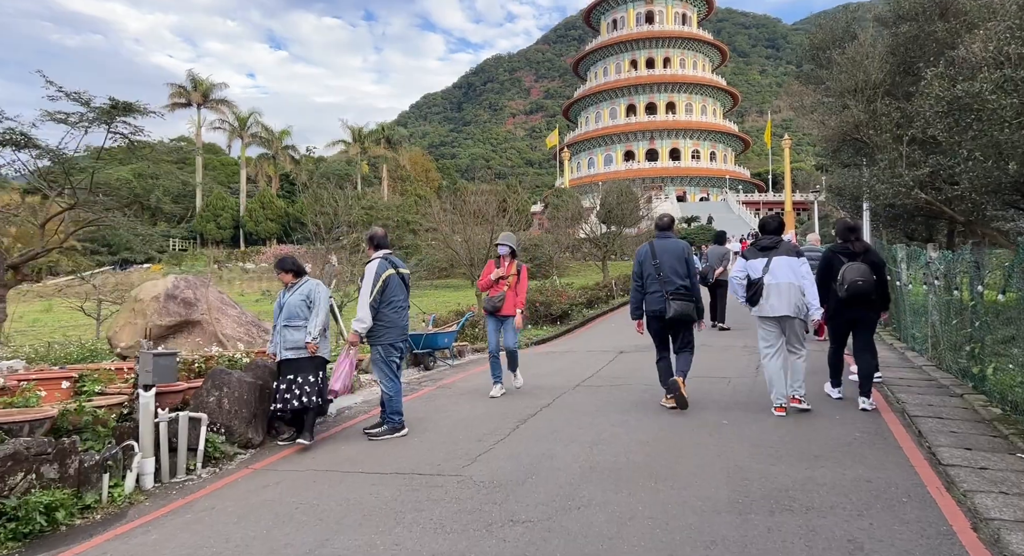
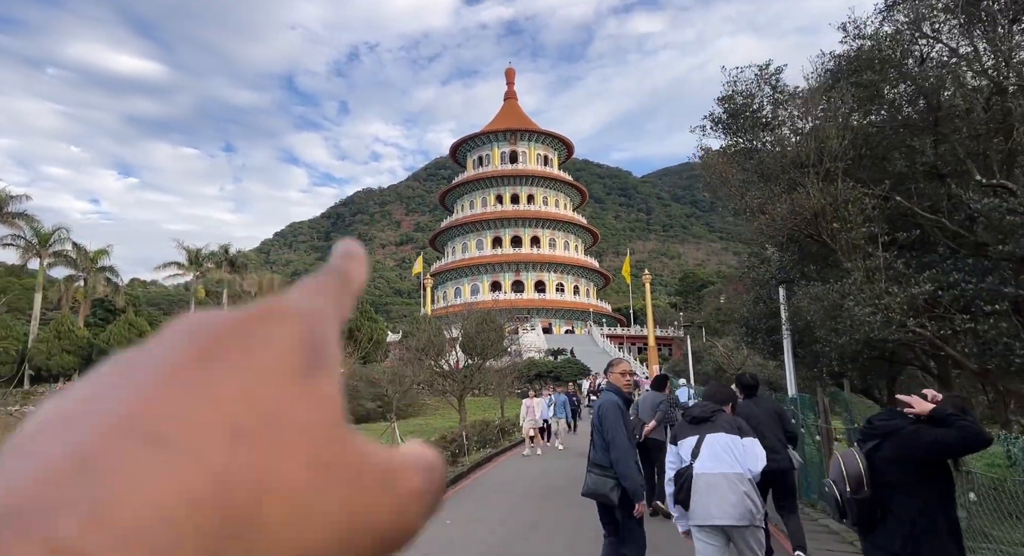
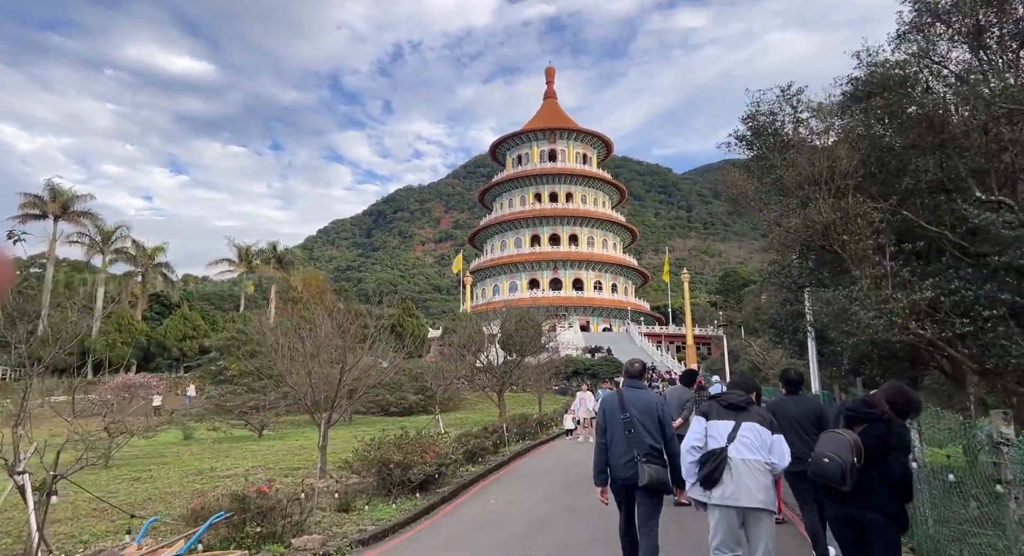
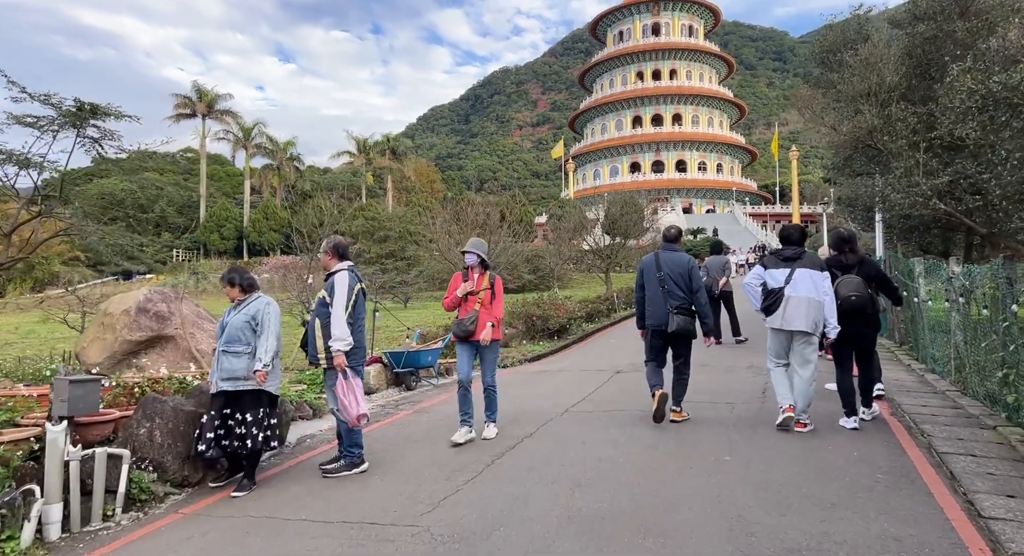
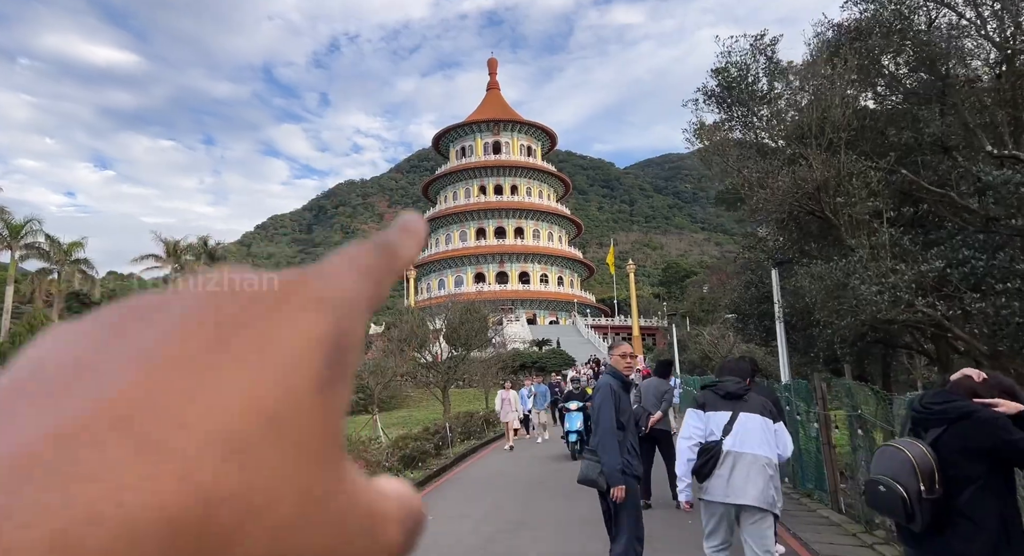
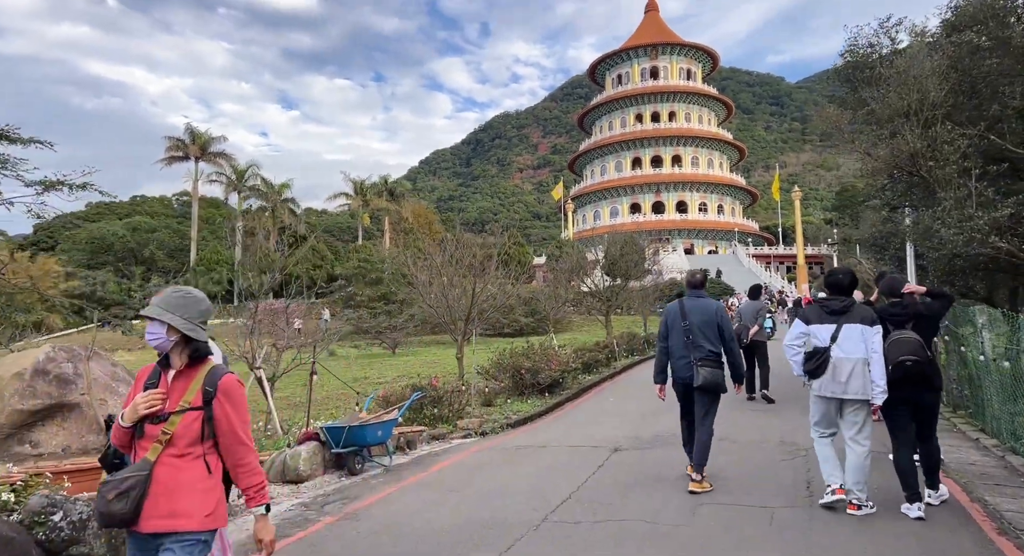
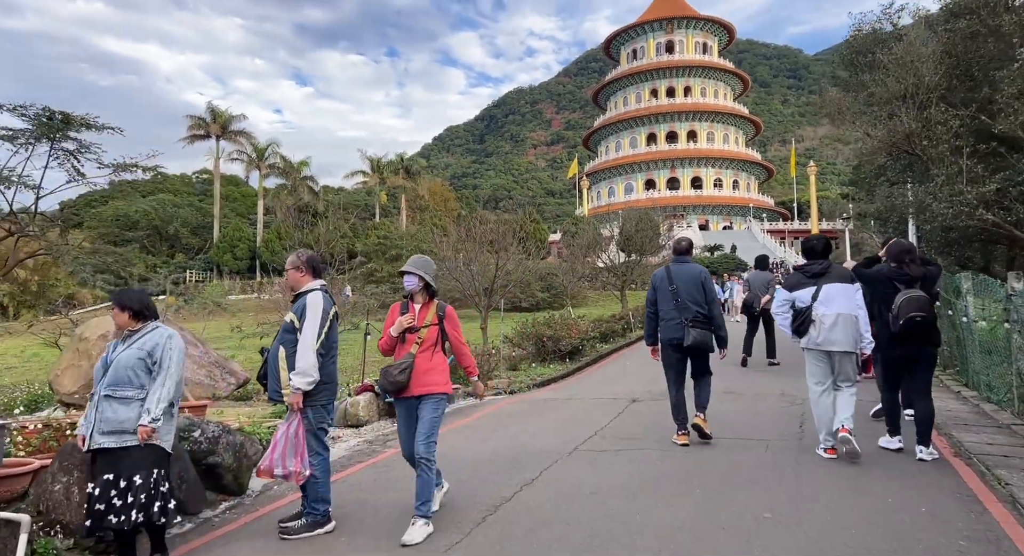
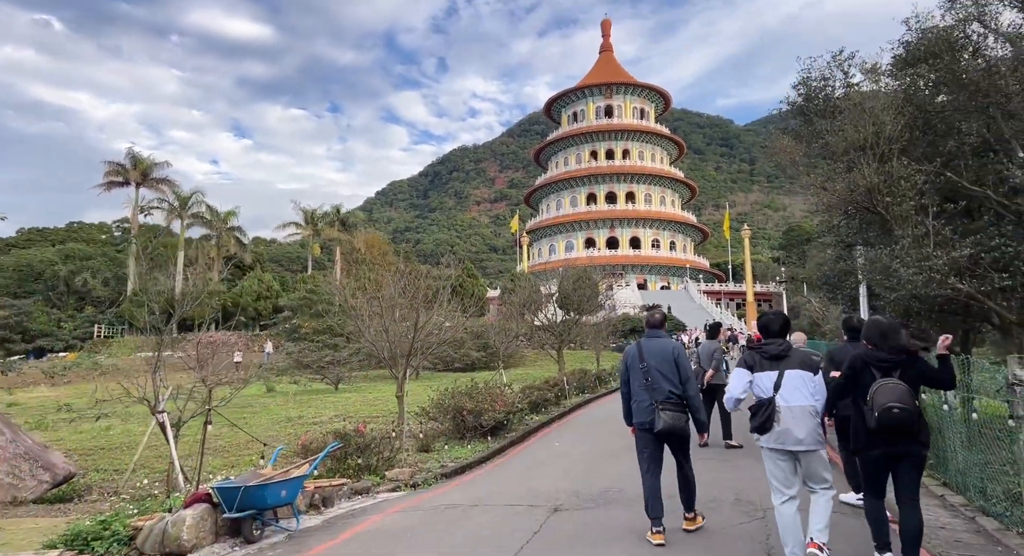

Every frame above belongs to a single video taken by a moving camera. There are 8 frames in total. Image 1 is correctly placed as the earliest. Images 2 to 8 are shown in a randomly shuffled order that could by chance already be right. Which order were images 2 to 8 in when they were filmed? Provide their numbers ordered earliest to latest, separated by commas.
4, 7, 6, 8, 3, 2, 5
